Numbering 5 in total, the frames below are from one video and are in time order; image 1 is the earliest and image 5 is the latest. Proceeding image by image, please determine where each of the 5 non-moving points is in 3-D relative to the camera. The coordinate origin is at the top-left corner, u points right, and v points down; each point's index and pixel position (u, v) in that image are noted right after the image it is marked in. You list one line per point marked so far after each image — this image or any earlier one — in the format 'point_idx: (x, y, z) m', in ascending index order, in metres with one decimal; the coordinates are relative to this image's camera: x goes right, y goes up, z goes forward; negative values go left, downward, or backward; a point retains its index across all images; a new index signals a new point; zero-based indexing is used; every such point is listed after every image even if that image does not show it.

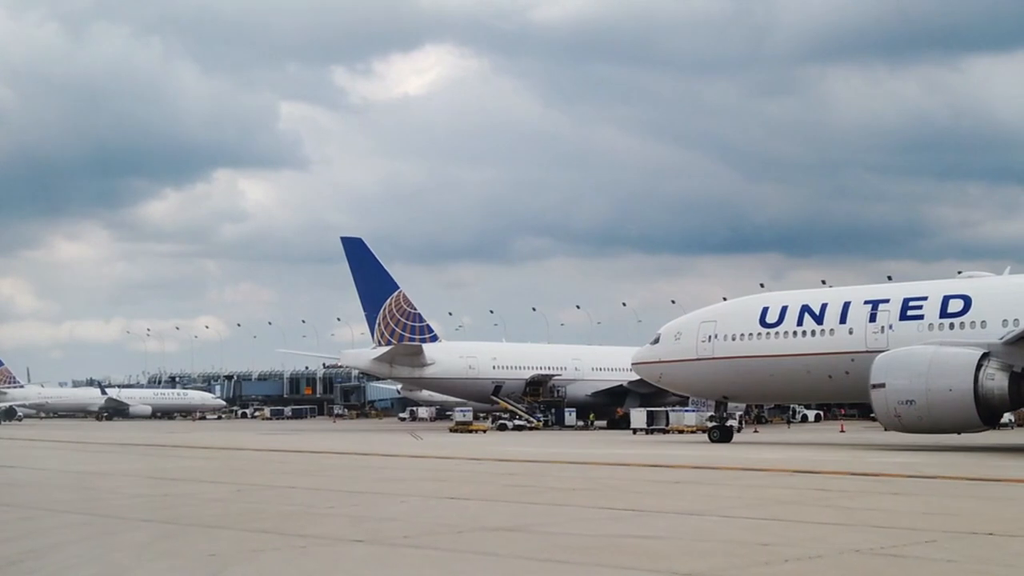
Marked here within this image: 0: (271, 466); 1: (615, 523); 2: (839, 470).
0: (-4.2, -3.1, +18.3) m
1: (+0.8, -1.9, +8.5) m
2: (+4.7, -2.6, +15.3) m
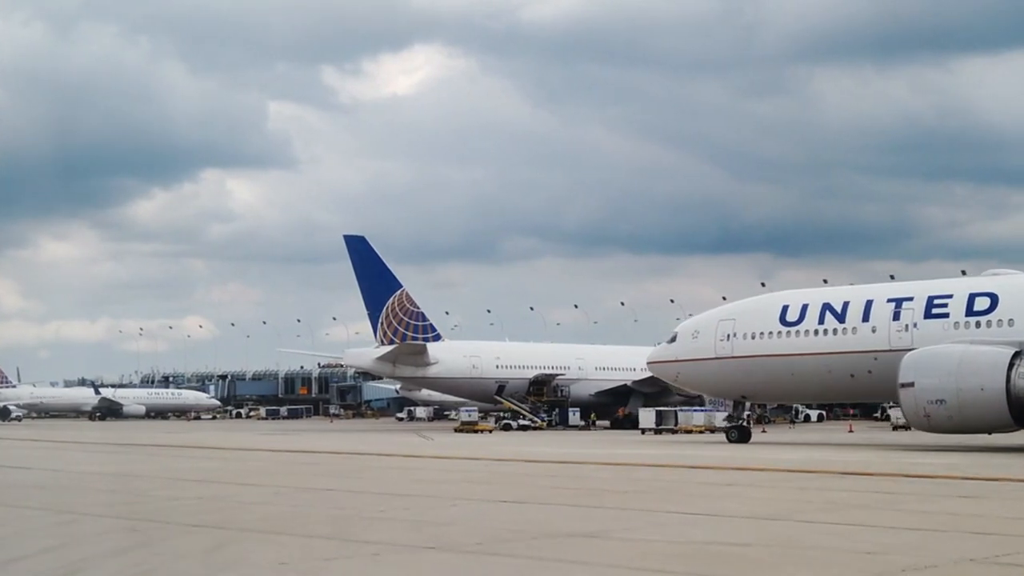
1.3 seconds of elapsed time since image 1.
0: (-3.8, -3.0, +17.9) m
1: (+1.4, -1.8, +8.1) m
2: (+5.2, -2.6, +14.9) m
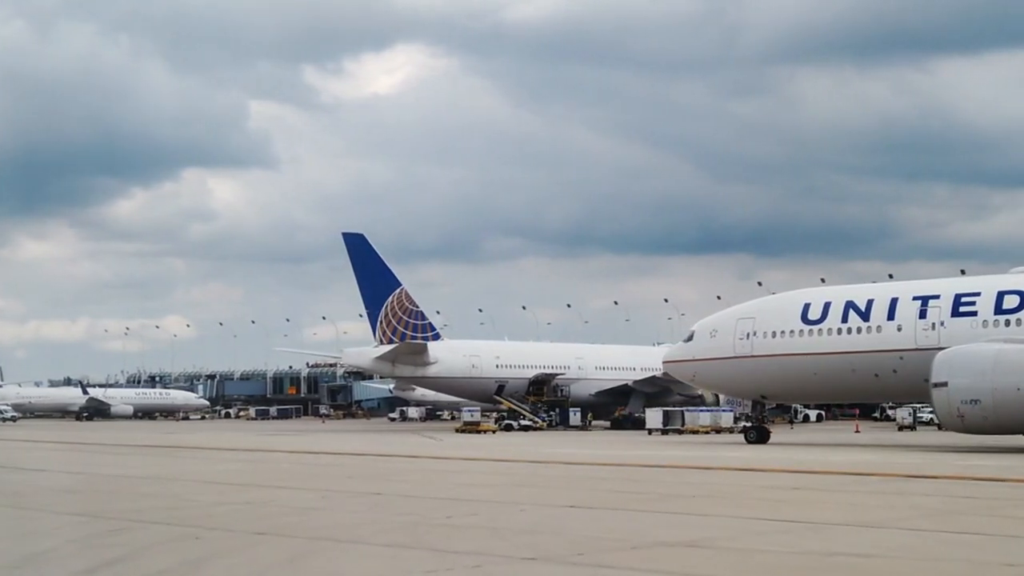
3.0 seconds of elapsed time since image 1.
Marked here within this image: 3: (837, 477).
0: (-3.3, -2.9, +17.3) m
1: (+2.0, -1.8, +7.6) m
2: (+5.8, -2.5, +14.4) m
3: (+4.0, -2.4, +13.2) m
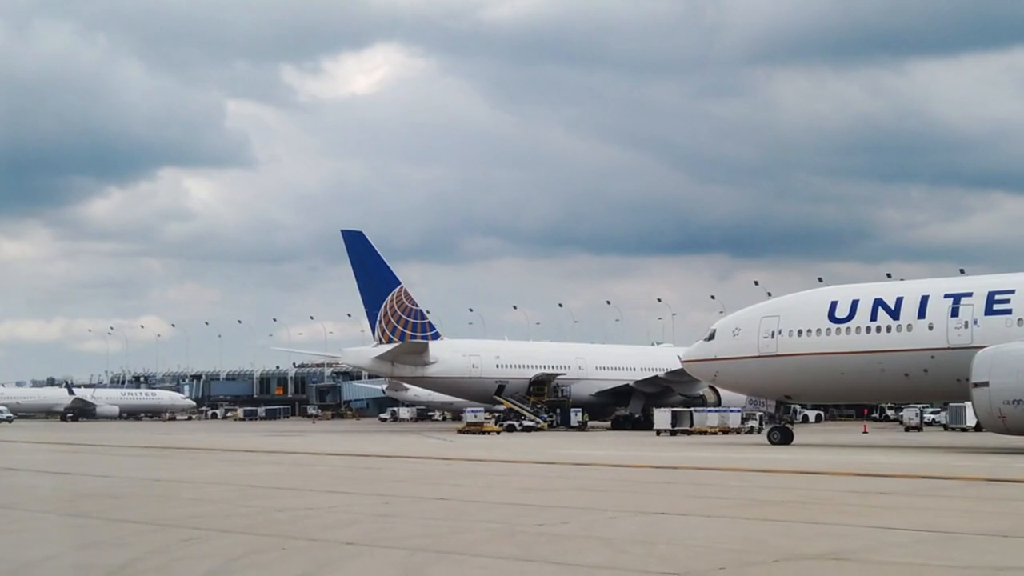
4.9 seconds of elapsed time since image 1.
0: (-2.6, -2.8, +16.6) m
1: (+2.8, -1.7, +7.0) m
2: (+6.4, -2.4, +13.9) m
3: (+4.7, -2.3, +12.7) m
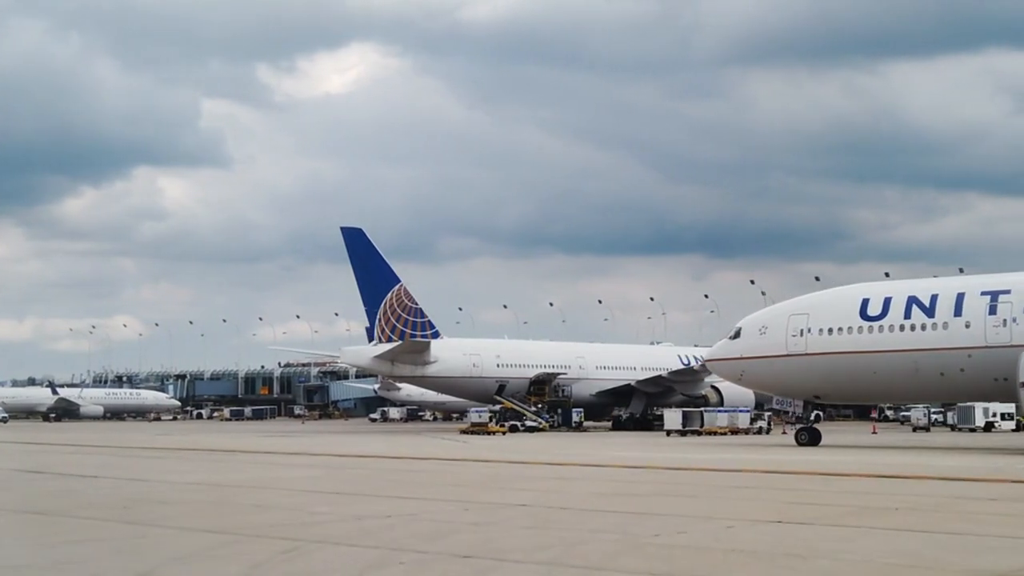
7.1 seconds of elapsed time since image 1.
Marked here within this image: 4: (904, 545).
0: (-1.9, -2.8, +15.8) m
1: (+3.7, -1.6, +6.3) m
2: (+7.2, -2.4, +13.3) m
3: (+5.5, -2.2, +12.0) m
4: (+2.6, -1.7, +7.0) m
